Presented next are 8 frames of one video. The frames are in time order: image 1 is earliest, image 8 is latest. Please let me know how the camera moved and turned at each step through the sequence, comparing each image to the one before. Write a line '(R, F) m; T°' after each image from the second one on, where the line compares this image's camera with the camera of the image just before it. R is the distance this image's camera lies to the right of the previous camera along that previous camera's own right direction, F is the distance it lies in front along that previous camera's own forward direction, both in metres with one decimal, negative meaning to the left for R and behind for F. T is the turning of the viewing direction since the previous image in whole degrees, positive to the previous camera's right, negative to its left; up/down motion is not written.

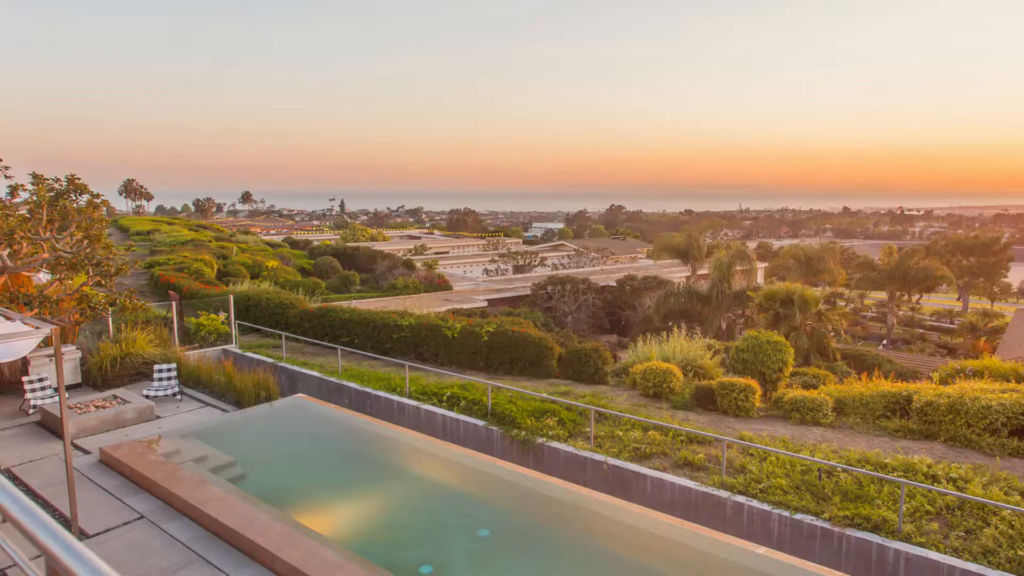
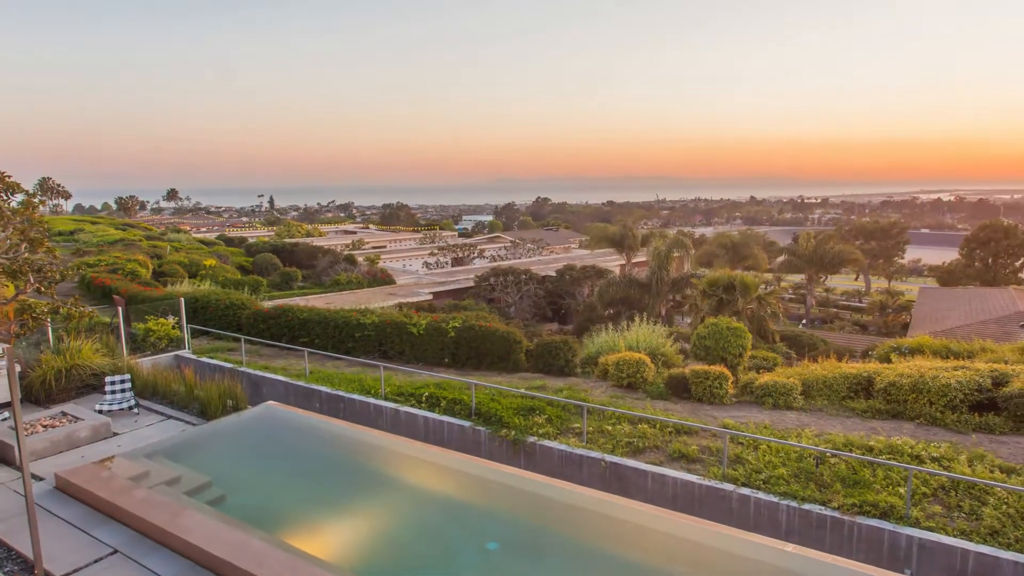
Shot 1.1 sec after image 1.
(-0.4, +0.3) m; +5°
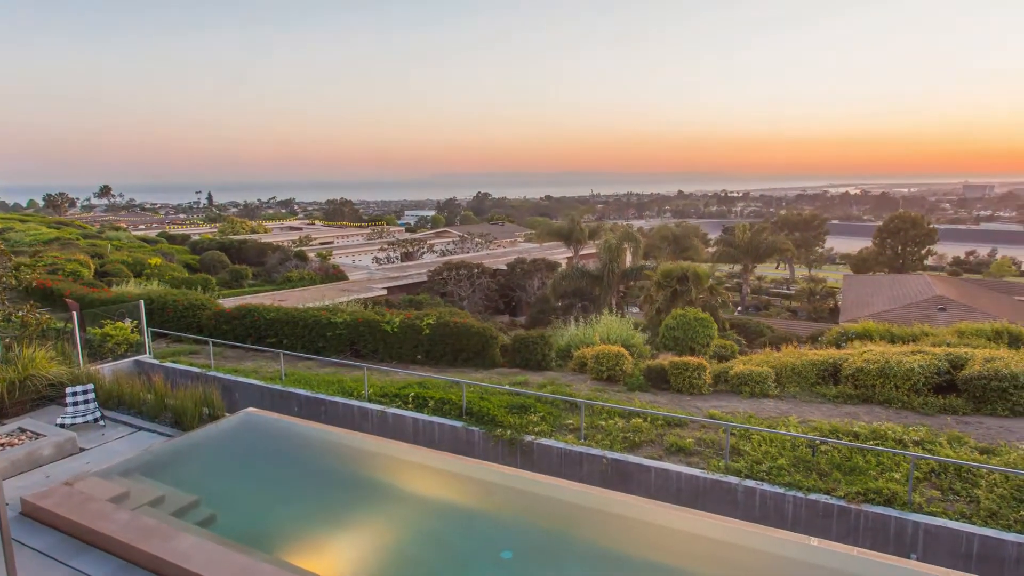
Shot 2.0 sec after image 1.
(-0.3, +0.2) m; +4°
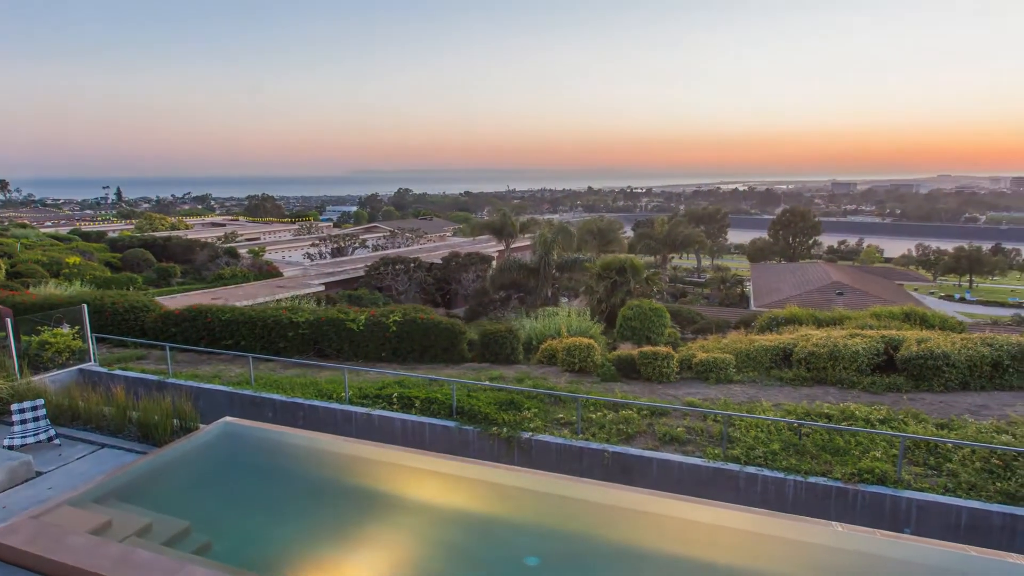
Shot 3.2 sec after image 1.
(-0.5, +0.2) m; +6°
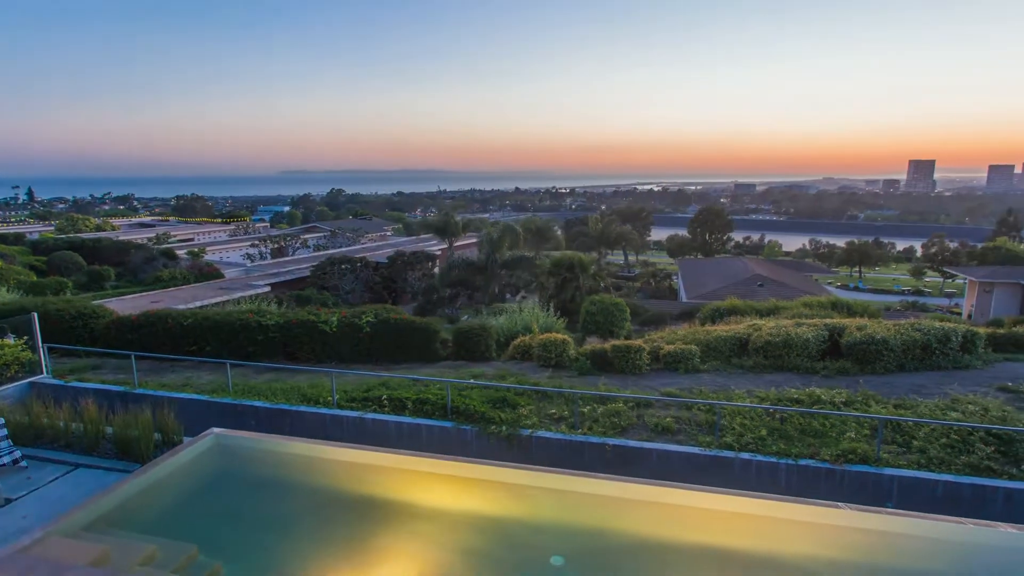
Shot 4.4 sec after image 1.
(-0.4, 0.0) m; +5°
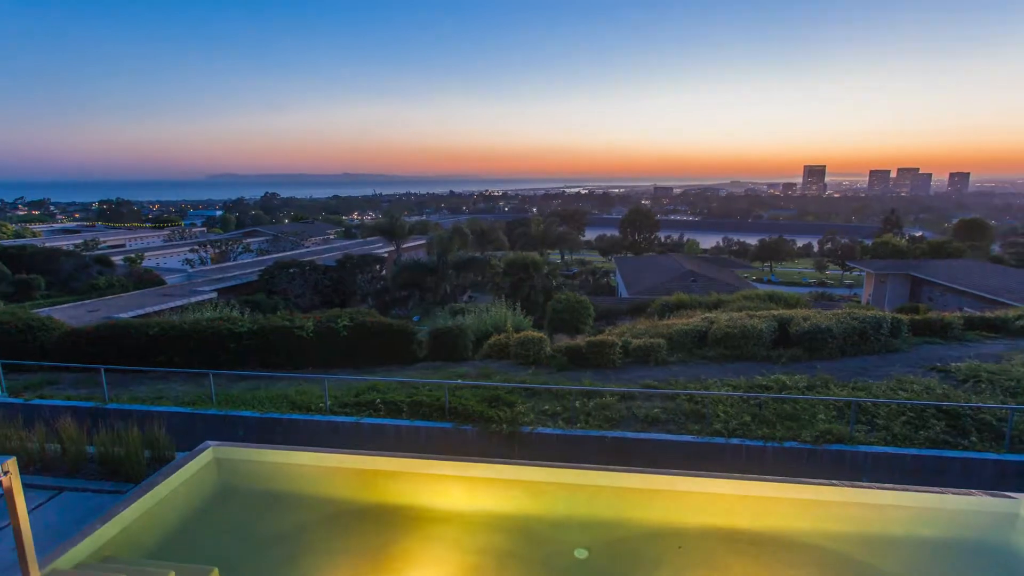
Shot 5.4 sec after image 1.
(-0.4, 0.0) m; +5°
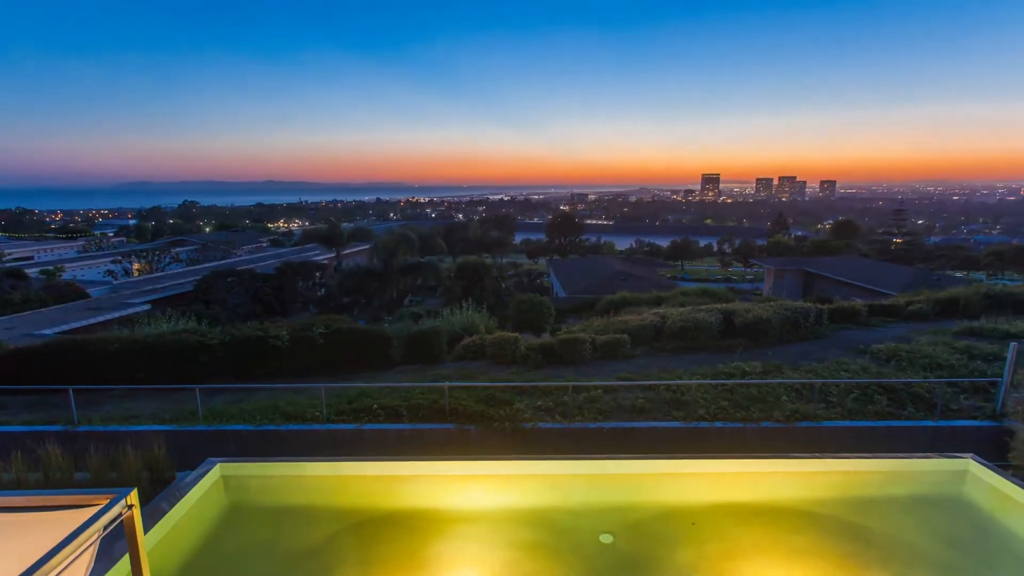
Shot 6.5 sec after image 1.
(-0.5, -0.1) m; +6°
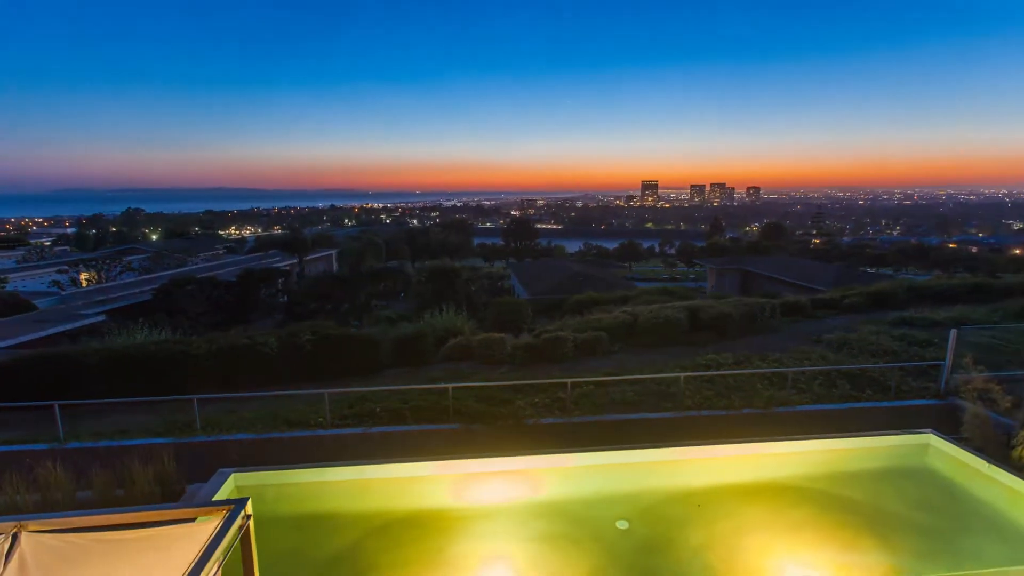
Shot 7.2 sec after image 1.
(-0.3, -0.1) m; +4°
